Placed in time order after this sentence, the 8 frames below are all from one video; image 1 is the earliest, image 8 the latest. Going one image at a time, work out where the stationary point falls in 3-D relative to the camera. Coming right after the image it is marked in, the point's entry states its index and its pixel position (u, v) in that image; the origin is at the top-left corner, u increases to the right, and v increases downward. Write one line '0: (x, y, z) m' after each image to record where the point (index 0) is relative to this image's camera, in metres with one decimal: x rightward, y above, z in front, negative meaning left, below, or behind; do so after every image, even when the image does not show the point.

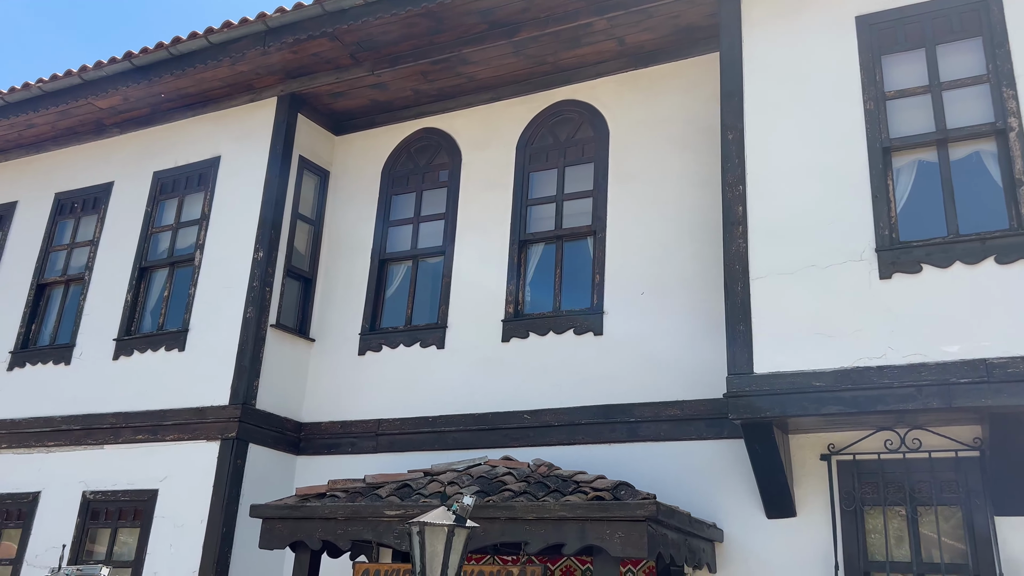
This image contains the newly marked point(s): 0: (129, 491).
0: (-3.4, -1.8, +7.7) m
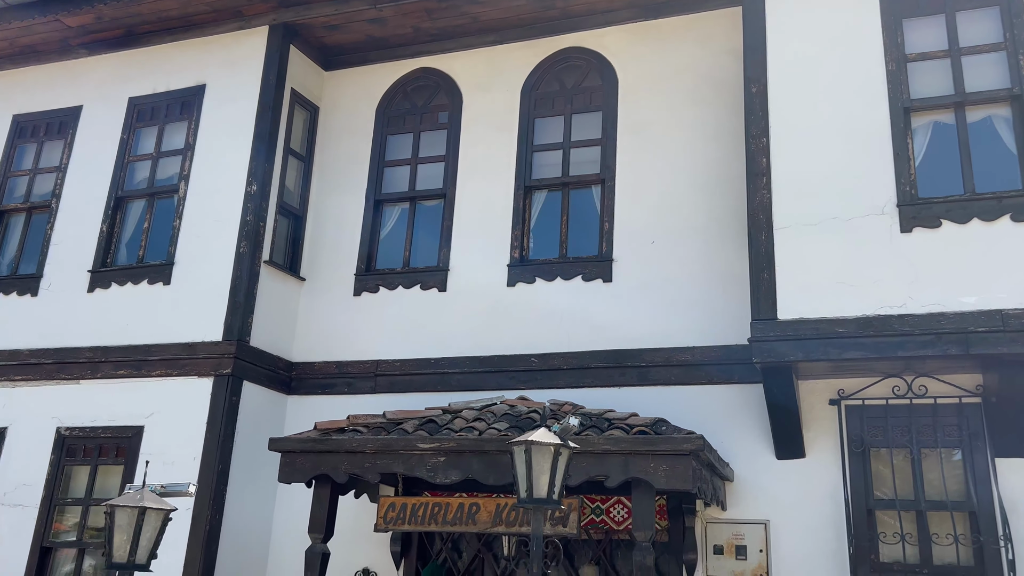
0: (-3.4, -1.2, +7.4) m
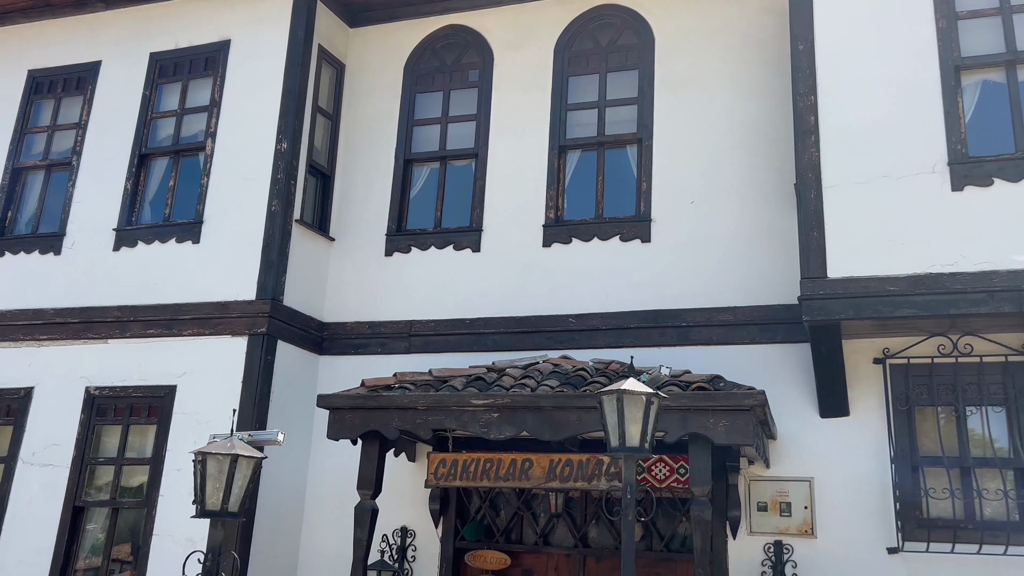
0: (-3.1, -0.8, +7.3) m
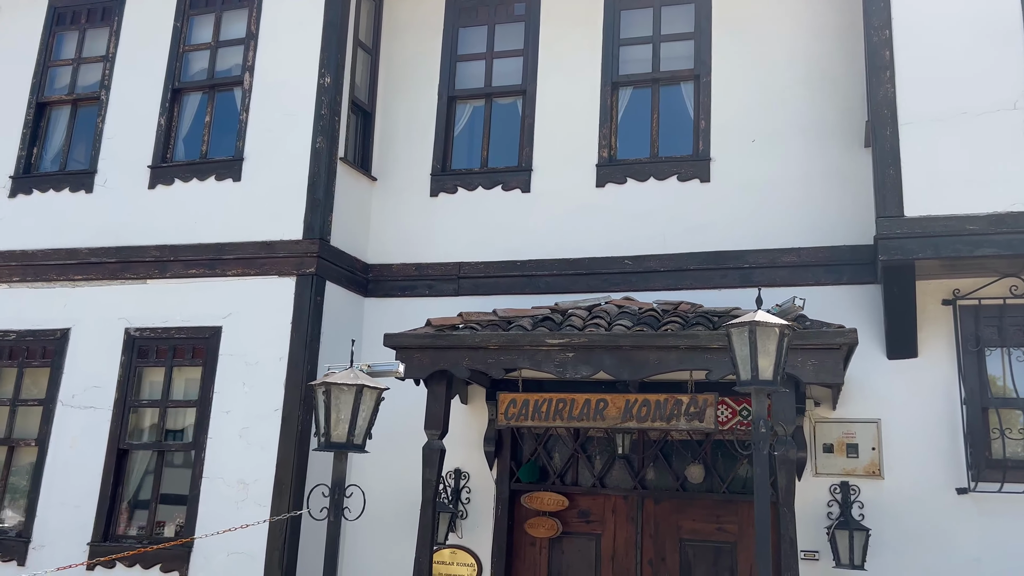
0: (-2.7, -0.3, +7.1) m
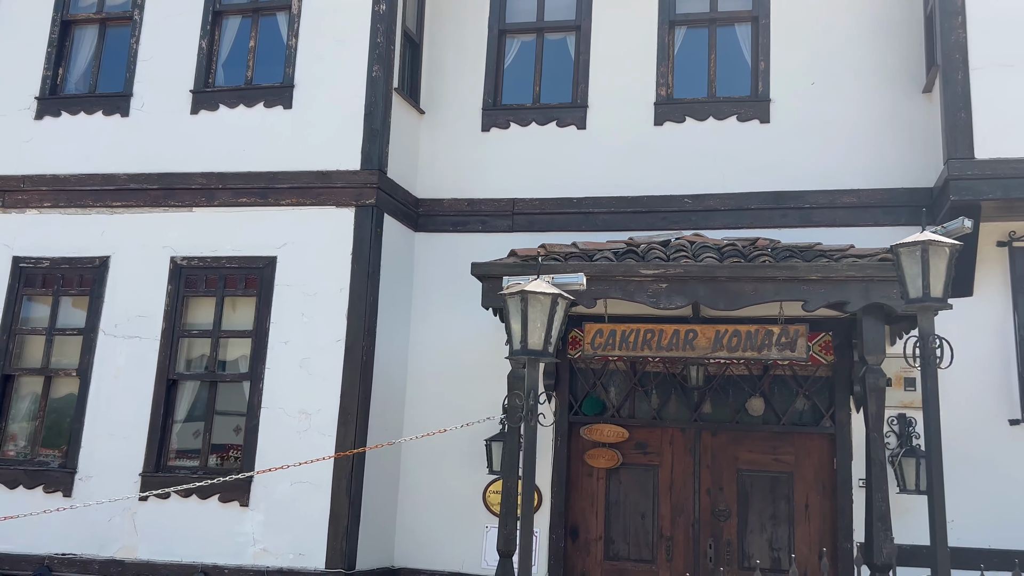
0: (-2.2, +0.2, +7.0) m
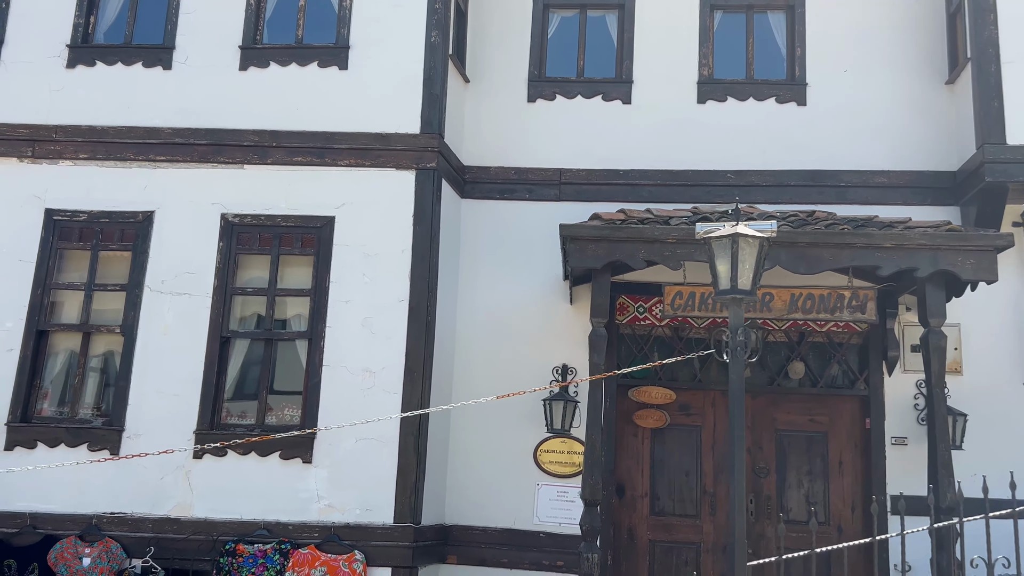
0: (-1.8, +0.6, +6.9) m
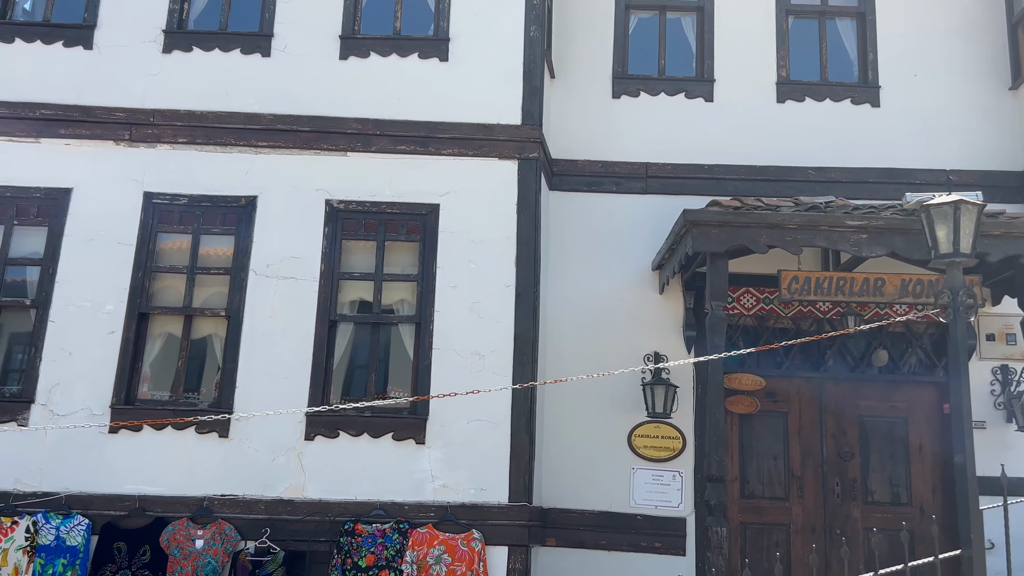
0: (-0.9, +0.7, +7.0) m
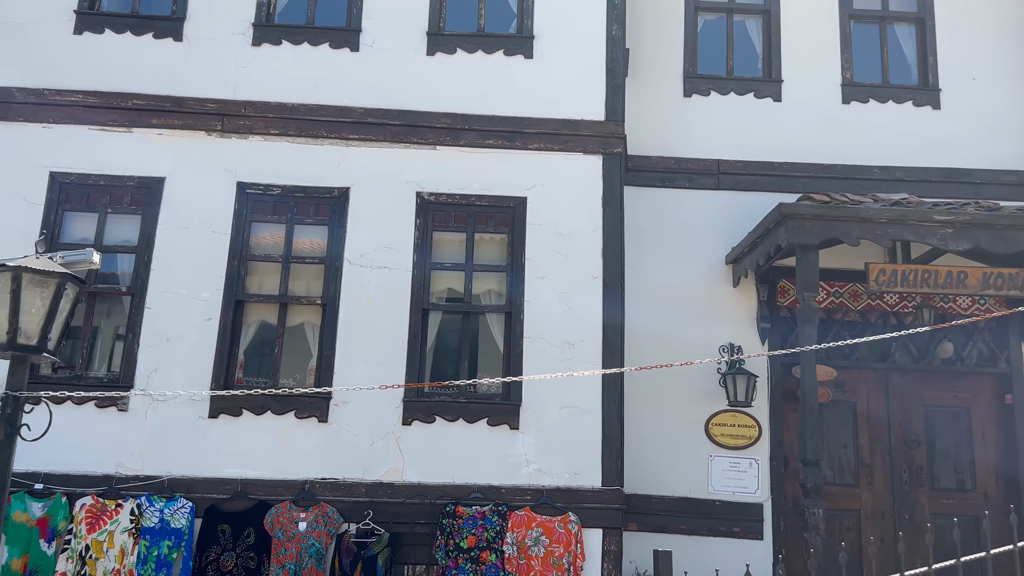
0: (-0.2, +0.8, +7.2) m
